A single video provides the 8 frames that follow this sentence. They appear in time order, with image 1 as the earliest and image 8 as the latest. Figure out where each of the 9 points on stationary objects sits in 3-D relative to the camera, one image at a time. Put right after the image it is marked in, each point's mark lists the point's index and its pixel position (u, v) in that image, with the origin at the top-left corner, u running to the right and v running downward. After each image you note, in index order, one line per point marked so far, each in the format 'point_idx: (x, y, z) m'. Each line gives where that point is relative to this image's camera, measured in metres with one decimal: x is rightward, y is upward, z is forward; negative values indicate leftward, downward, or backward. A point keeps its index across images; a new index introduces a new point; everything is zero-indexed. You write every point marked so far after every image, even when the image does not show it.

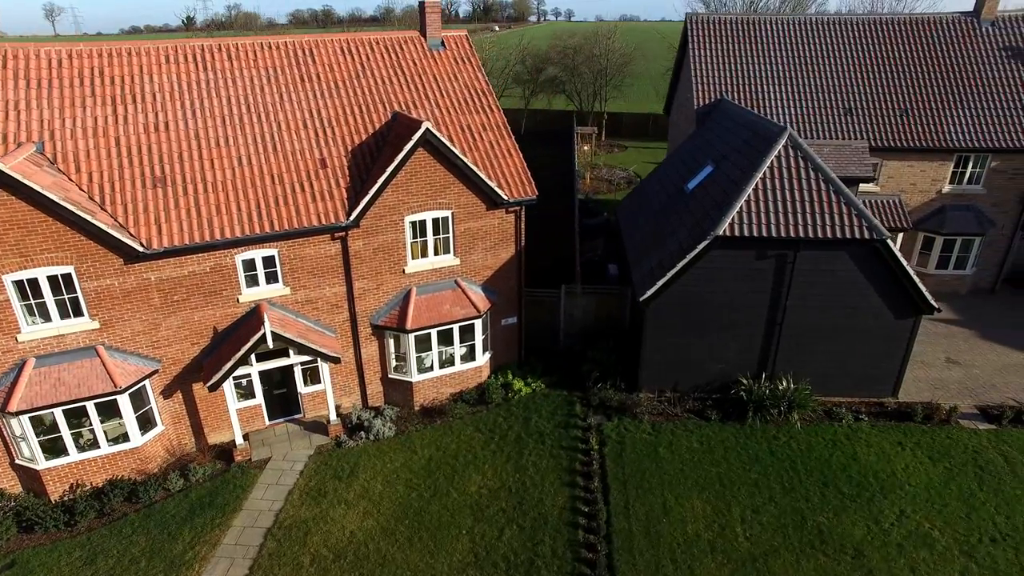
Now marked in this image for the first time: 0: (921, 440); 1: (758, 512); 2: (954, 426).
0: (+9.5, -3.5, +16.1) m
1: (+4.9, -4.5, +14.0) m
2: (+10.6, -3.3, +16.6) m
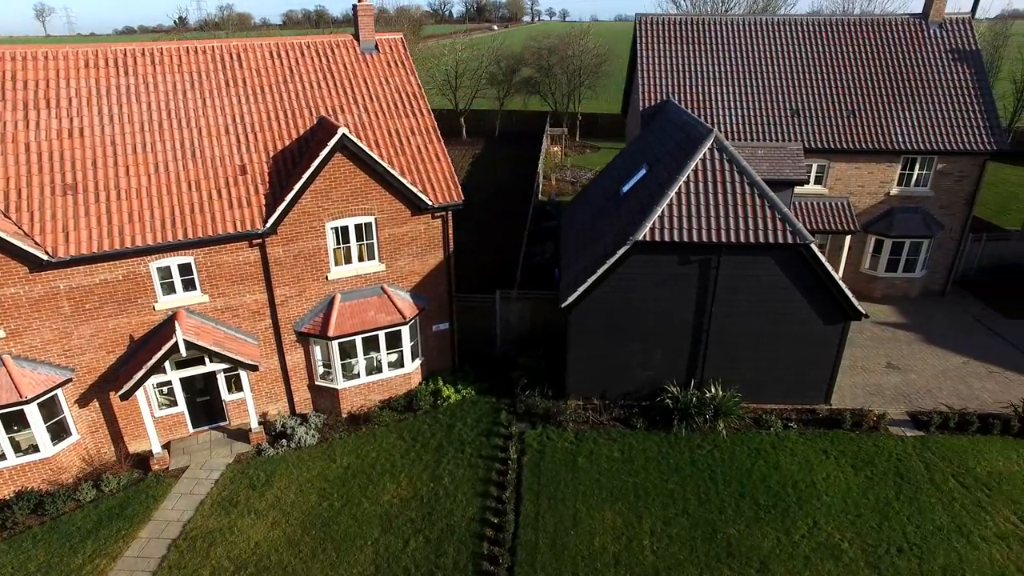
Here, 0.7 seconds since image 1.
0: (+7.7, -3.7, +15.9) m
1: (+3.1, -4.7, +13.8) m
2: (+8.8, -3.5, +16.4) m
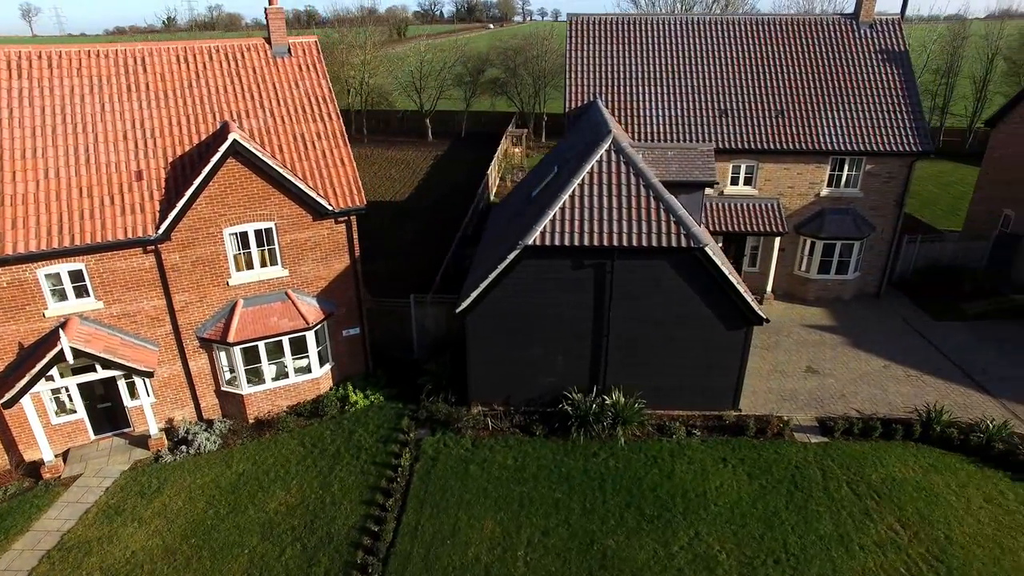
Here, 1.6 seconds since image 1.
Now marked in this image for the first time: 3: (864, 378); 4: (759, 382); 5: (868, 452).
0: (+5.3, -3.8, +15.7) m
1: (+0.7, -4.8, +13.6) m
2: (+6.4, -3.6, +16.2) m
3: (+9.6, -2.5, +18.9) m
4: (+6.6, -2.5, +18.6) m
5: (+8.2, -3.7, +15.8) m
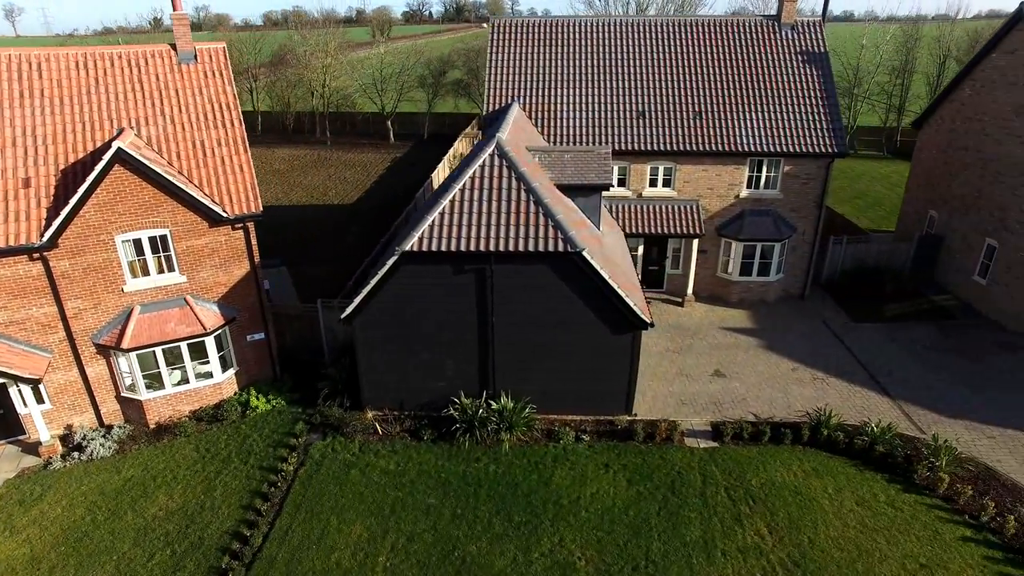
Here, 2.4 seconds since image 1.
0: (+2.6, -3.9, +15.6) m
1: (-1.9, -4.9, +13.6) m
2: (+3.8, -3.7, +16.2) m
3: (+7.0, -2.5, +18.8) m
4: (+4.0, -2.6, +18.6) m
5: (+5.5, -3.8, +15.7) m
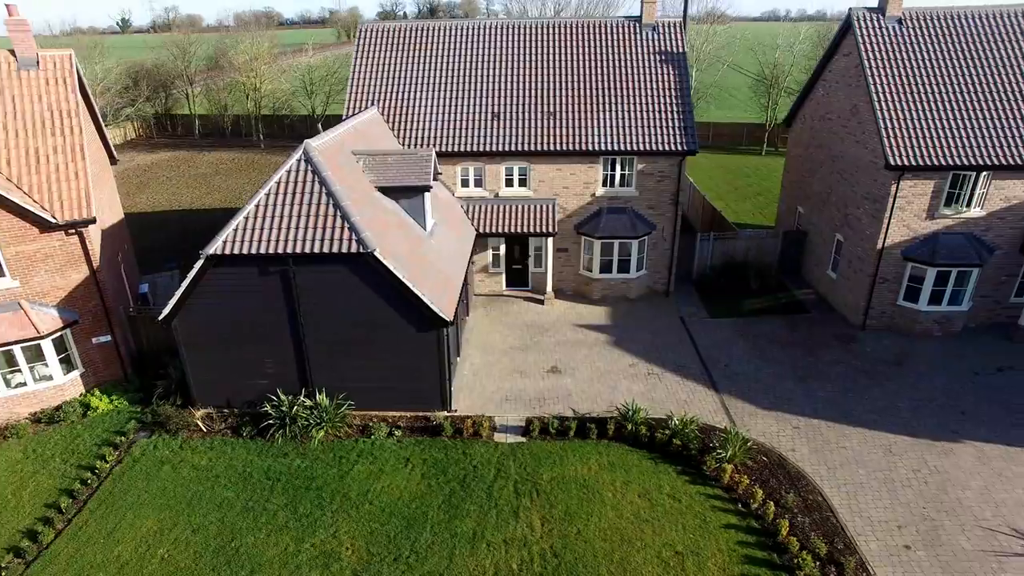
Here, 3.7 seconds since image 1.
0: (-1.8, -3.9, +16.0) m
1: (-6.4, -4.9, +14.0) m
2: (-0.7, -3.6, +16.6) m
3: (+2.5, -2.5, +19.2) m
4: (-0.5, -2.6, +19.0) m
5: (+1.1, -3.8, +16.1) m
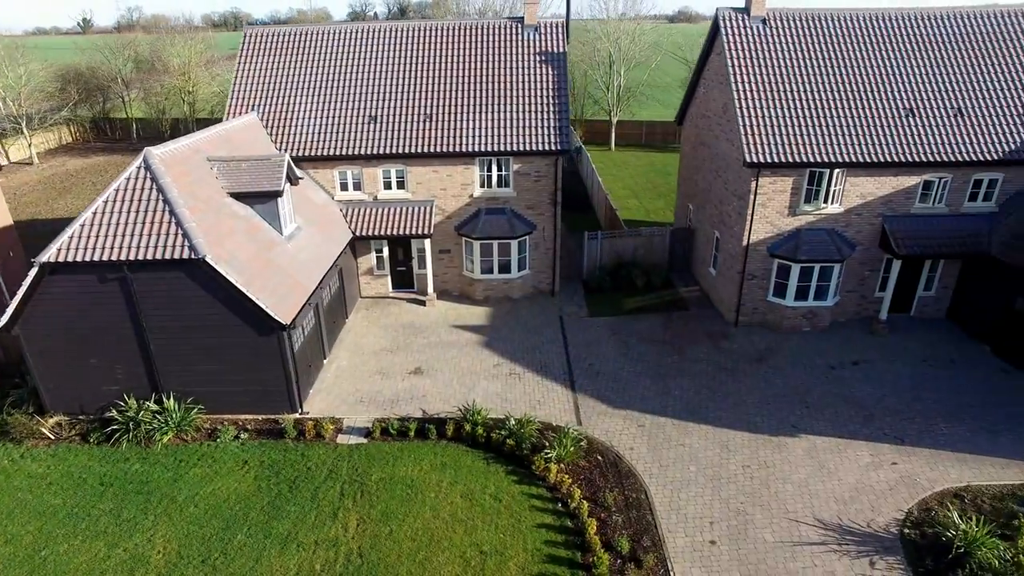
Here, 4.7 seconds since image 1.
0: (-5.6, -4.0, +16.1) m
1: (-10.1, -5.1, +14.1) m
2: (-4.5, -3.7, +16.7) m
3: (-1.3, -2.5, +19.4) m
4: (-4.4, -2.6, +19.1) m
5: (-2.7, -3.8, +16.3) m
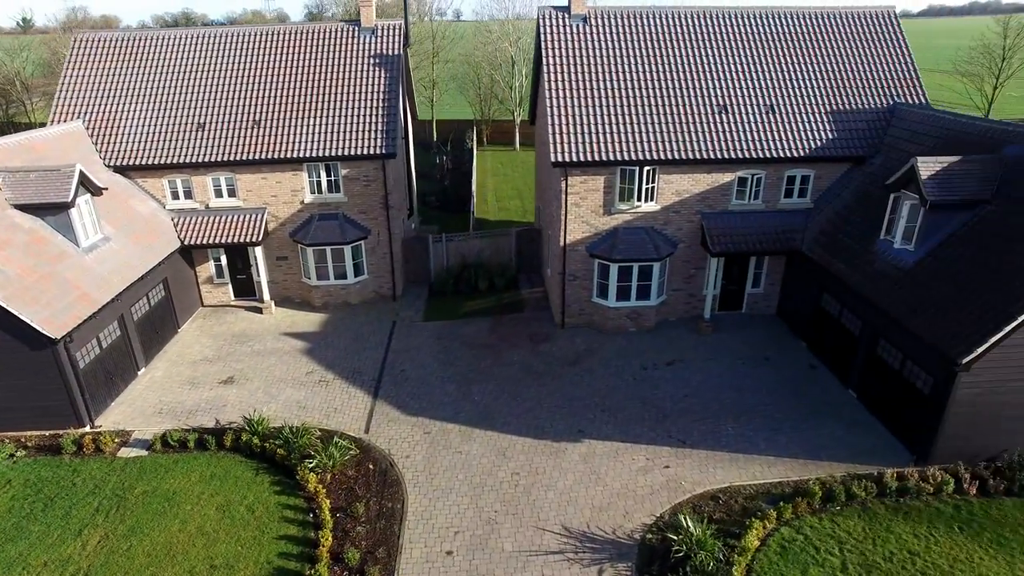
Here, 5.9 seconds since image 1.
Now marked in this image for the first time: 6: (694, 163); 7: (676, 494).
0: (-10.8, -4.3, +15.9) m
1: (-15.3, -5.5, +13.8) m
2: (-9.7, -4.0, +16.5) m
3: (-6.6, -2.7, +19.2) m
4: (-9.6, -2.9, +18.9) m
5: (-7.9, -4.1, +16.1) m
6: (+5.1, +3.5, +19.4) m
7: (+3.4, -4.3, +14.5) m
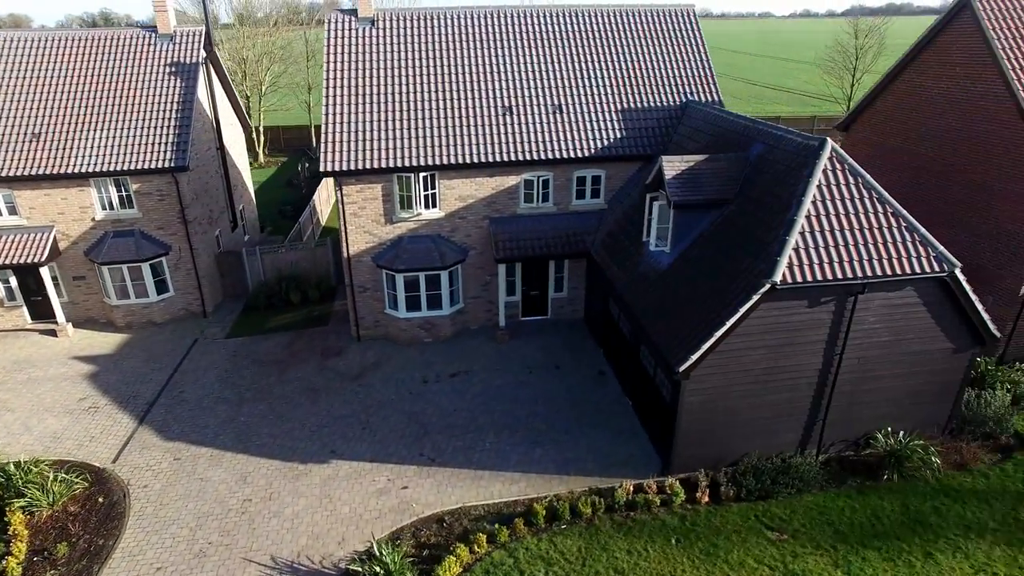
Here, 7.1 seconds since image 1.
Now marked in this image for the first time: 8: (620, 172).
0: (-16.4, -5.0, +14.7) m
1: (-20.8, -6.4, +12.4) m
2: (-15.4, -4.7, +15.3) m
3: (-12.4, -3.3, +18.2) m
4: (-15.4, -3.7, +17.7) m
5: (-13.6, -4.7, +15.0) m
6: (-1.0, +3.3, +18.9) m
7: (-2.2, -4.6, +13.9) m
8: (+3.1, +3.3, +19.7) m
